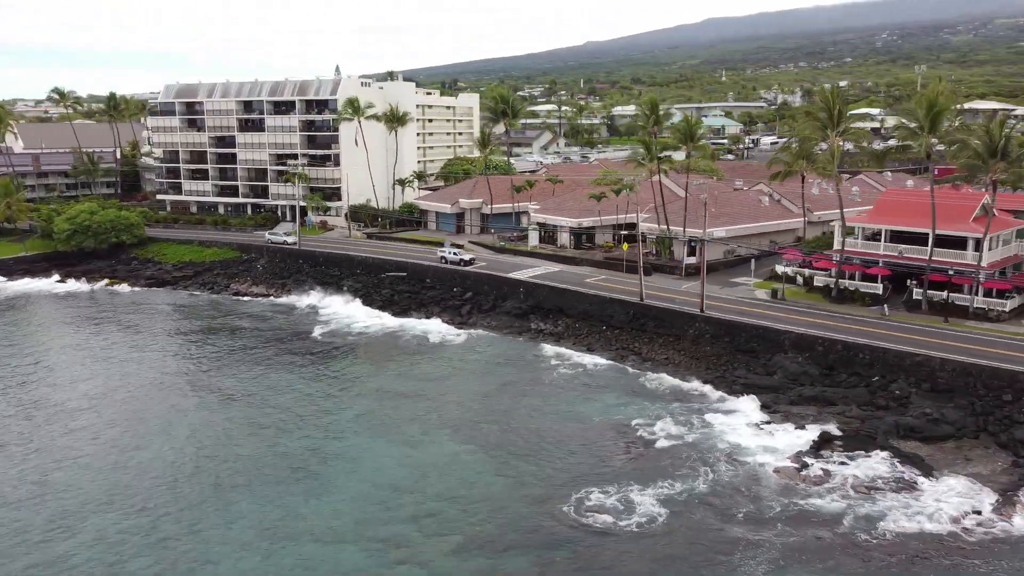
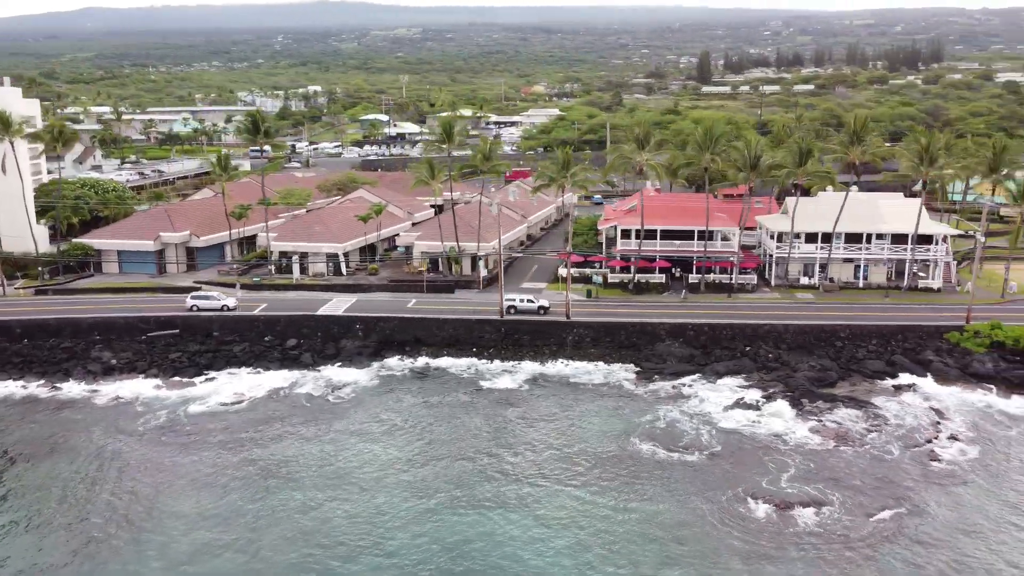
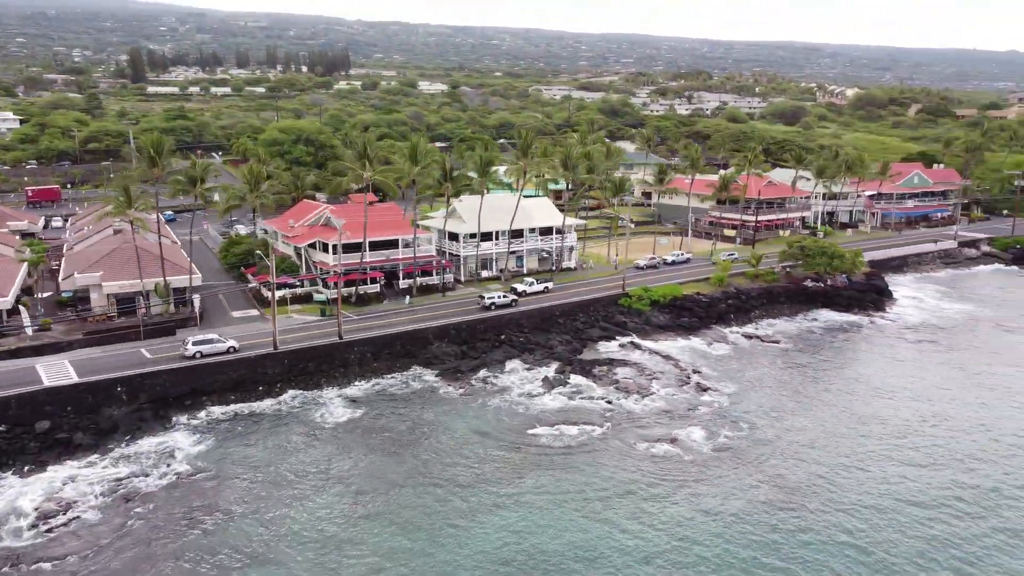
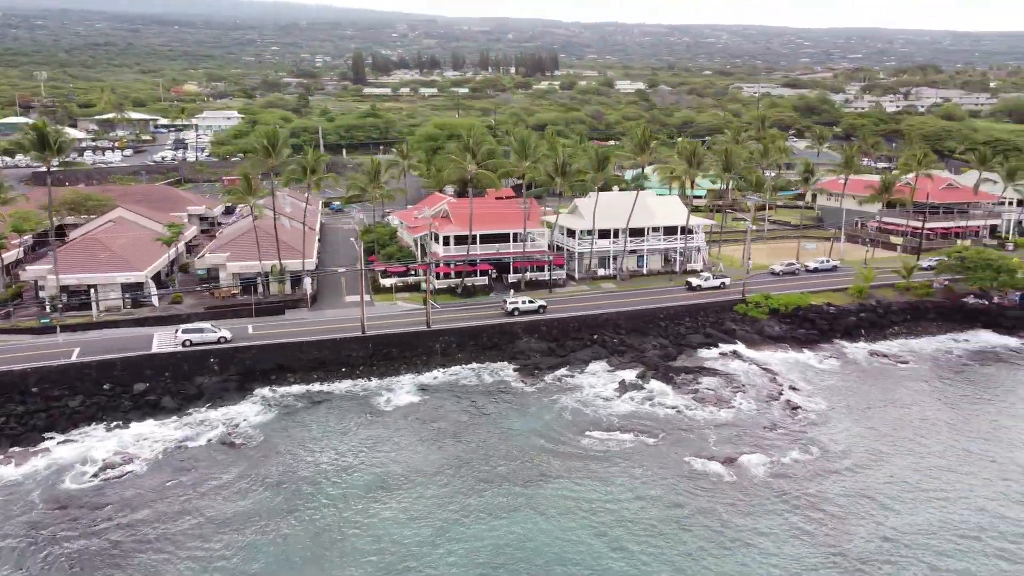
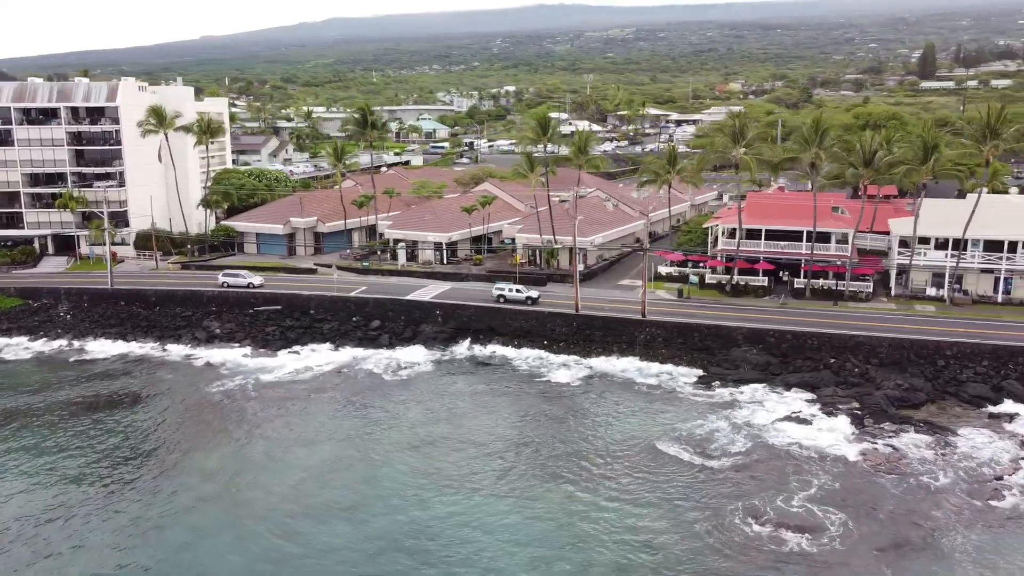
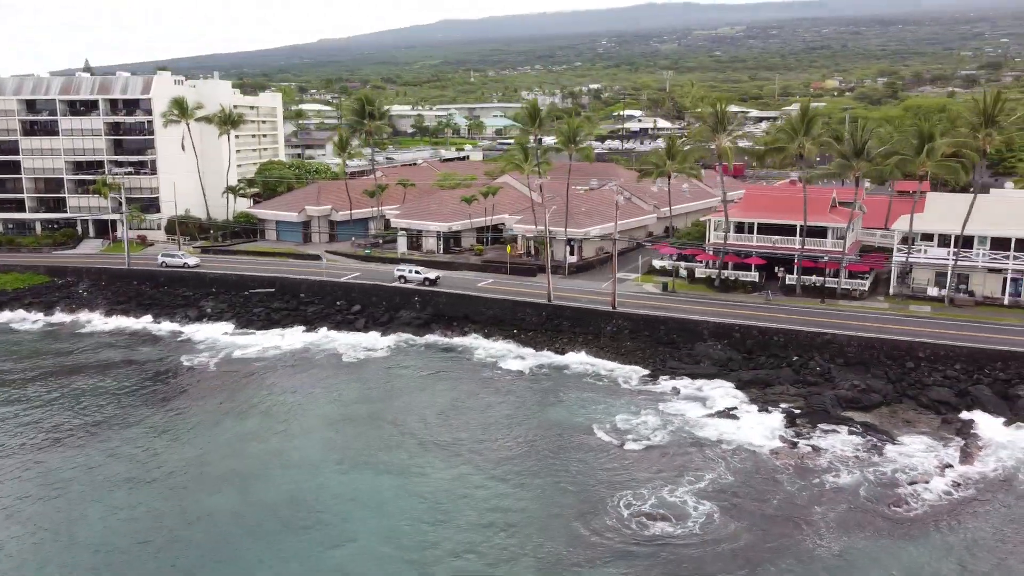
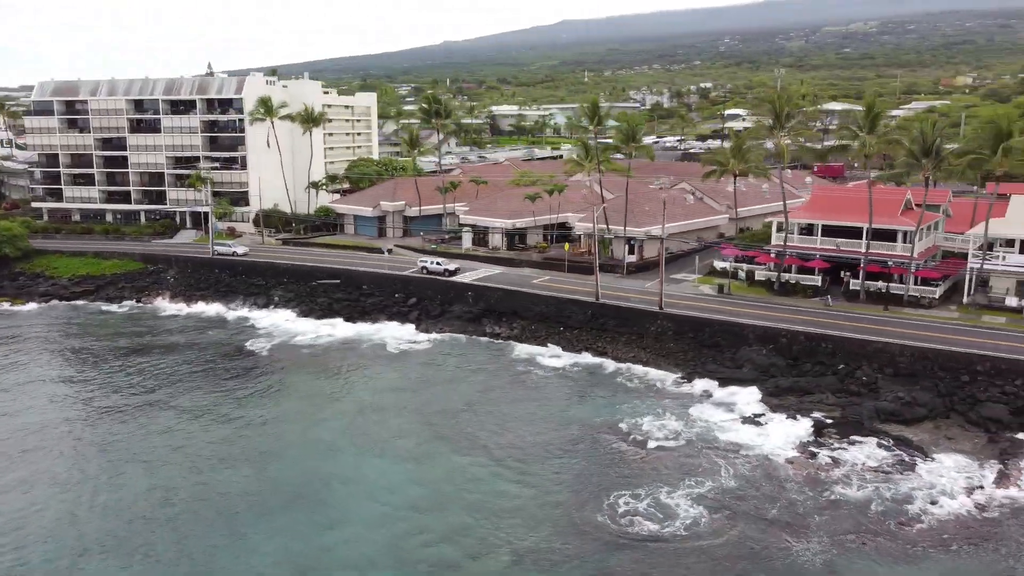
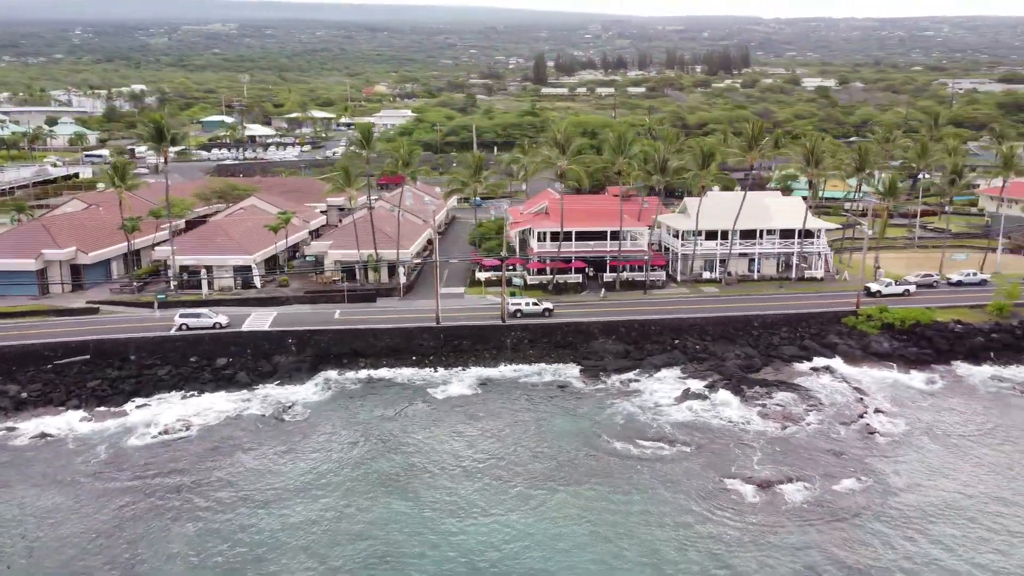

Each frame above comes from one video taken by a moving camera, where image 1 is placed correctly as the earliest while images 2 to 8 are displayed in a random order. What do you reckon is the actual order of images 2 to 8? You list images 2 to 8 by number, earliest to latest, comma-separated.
7, 6, 5, 2, 8, 4, 3
